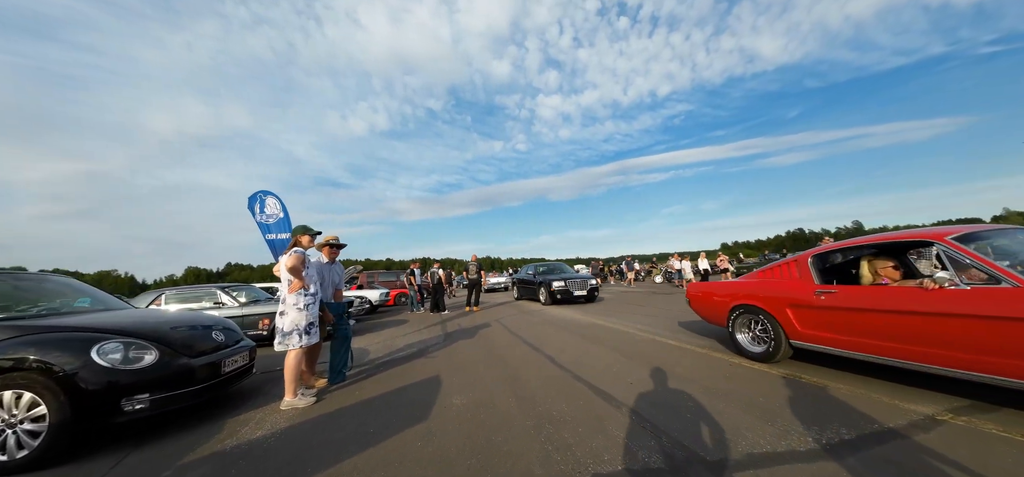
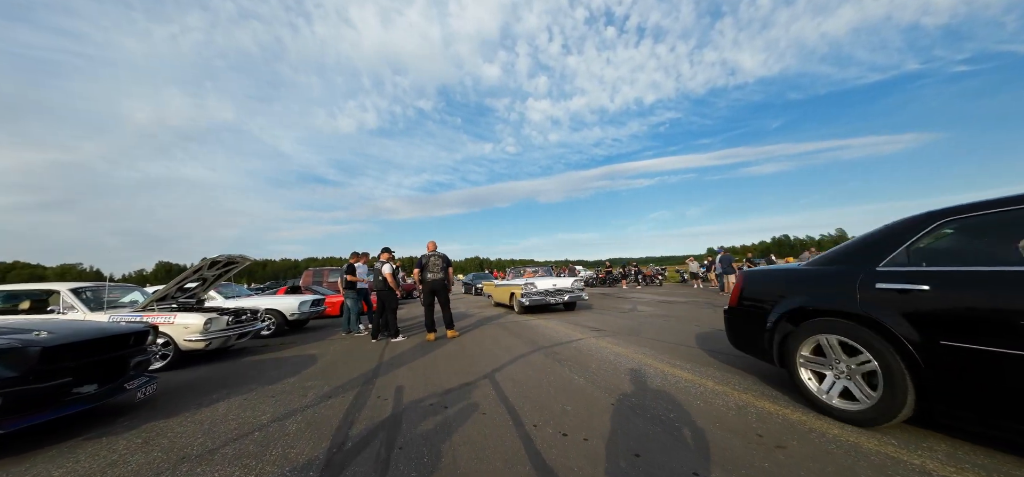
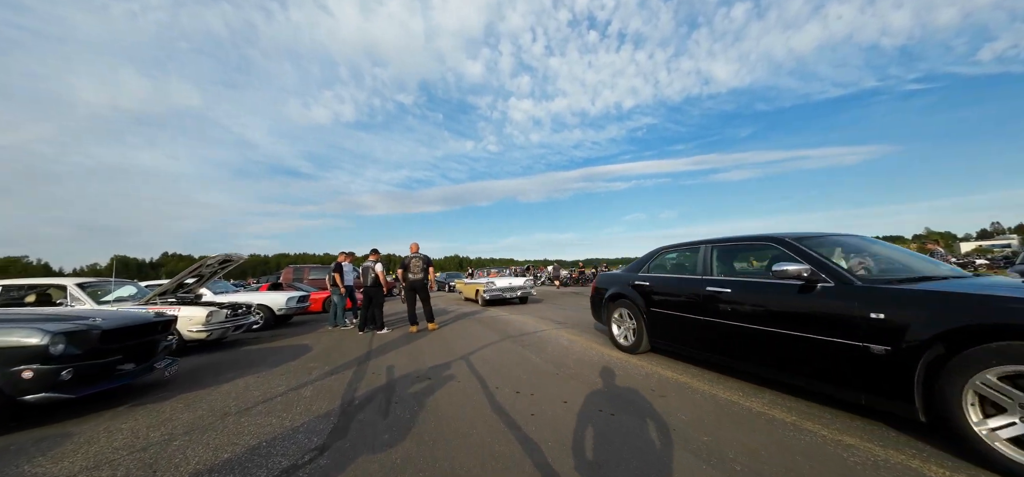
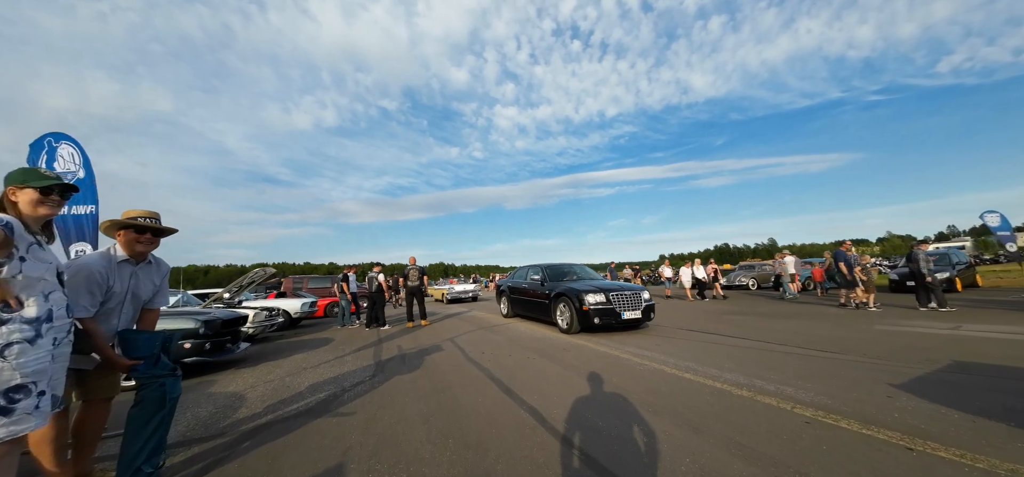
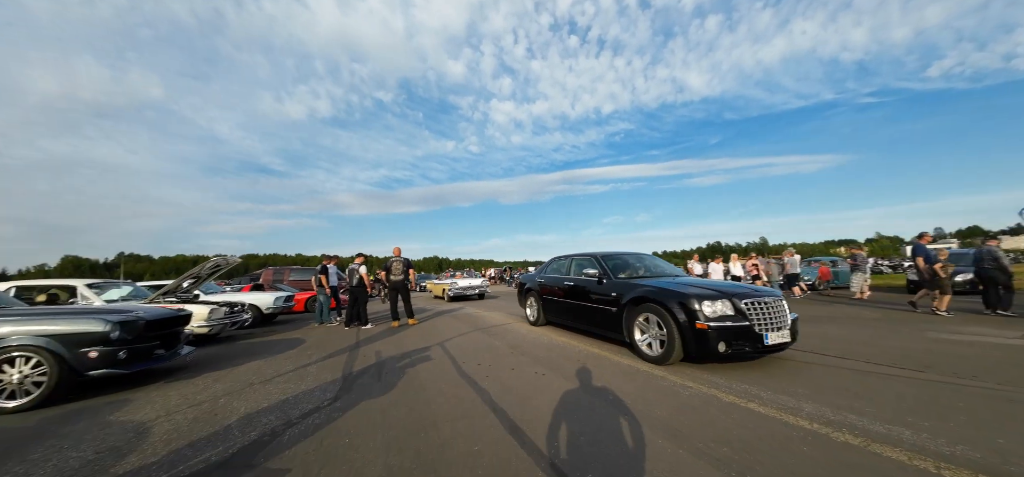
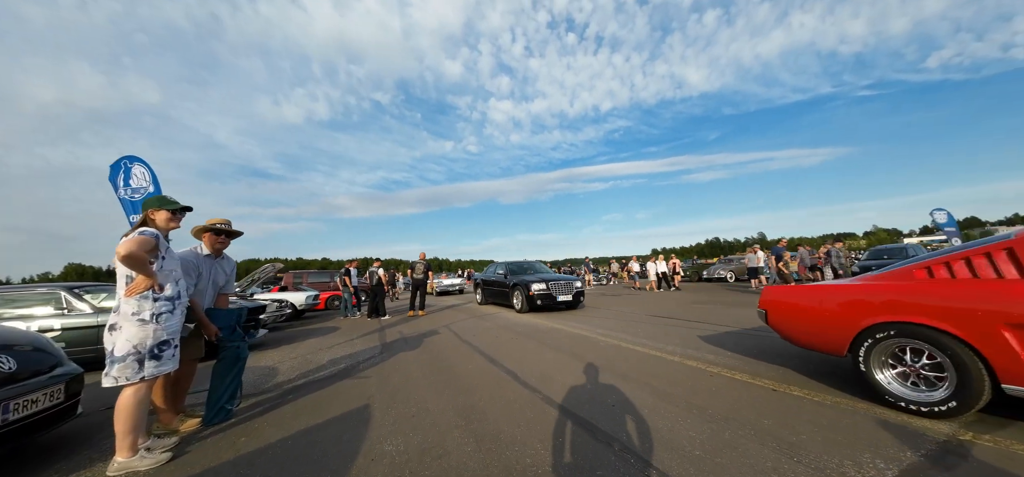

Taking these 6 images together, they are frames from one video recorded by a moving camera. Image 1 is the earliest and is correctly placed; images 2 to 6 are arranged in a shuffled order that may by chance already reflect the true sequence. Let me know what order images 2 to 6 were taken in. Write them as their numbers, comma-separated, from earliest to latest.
6, 4, 5, 3, 2
